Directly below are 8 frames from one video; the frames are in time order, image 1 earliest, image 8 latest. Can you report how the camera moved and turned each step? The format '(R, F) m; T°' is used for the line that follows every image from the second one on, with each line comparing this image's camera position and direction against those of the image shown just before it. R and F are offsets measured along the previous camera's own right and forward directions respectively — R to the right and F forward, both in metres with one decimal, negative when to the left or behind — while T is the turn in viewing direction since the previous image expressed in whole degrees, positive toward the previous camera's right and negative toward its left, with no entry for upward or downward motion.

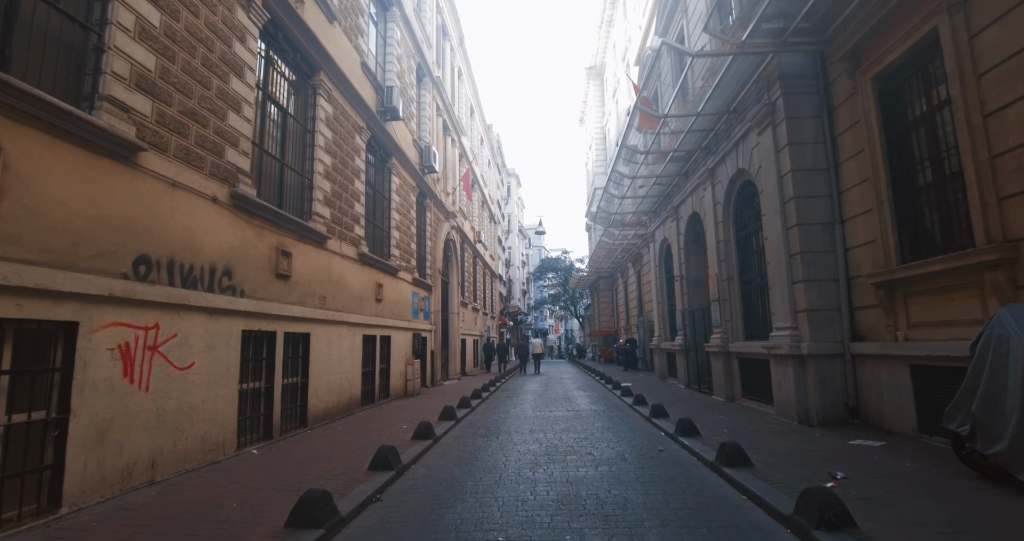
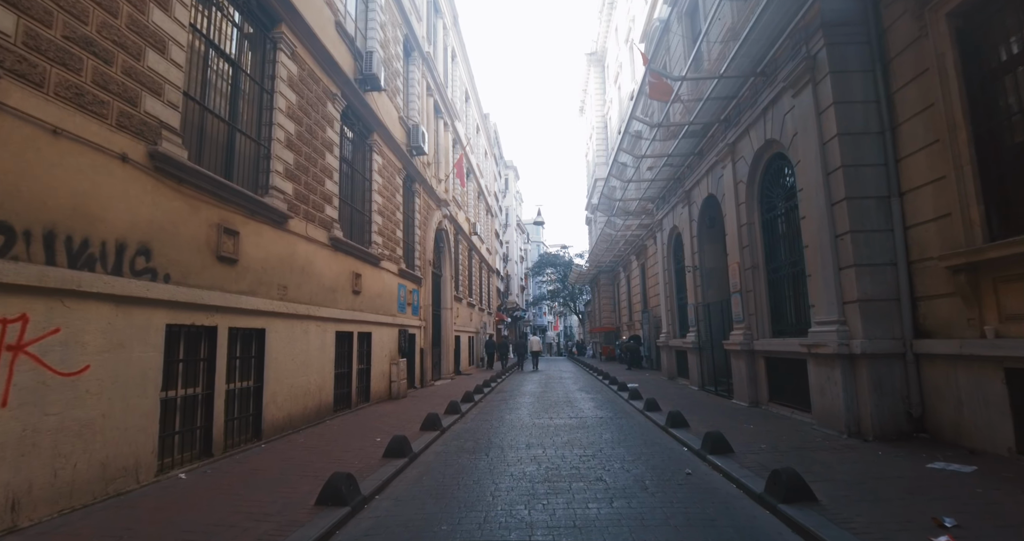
(+0.1, +1.3) m; 0°
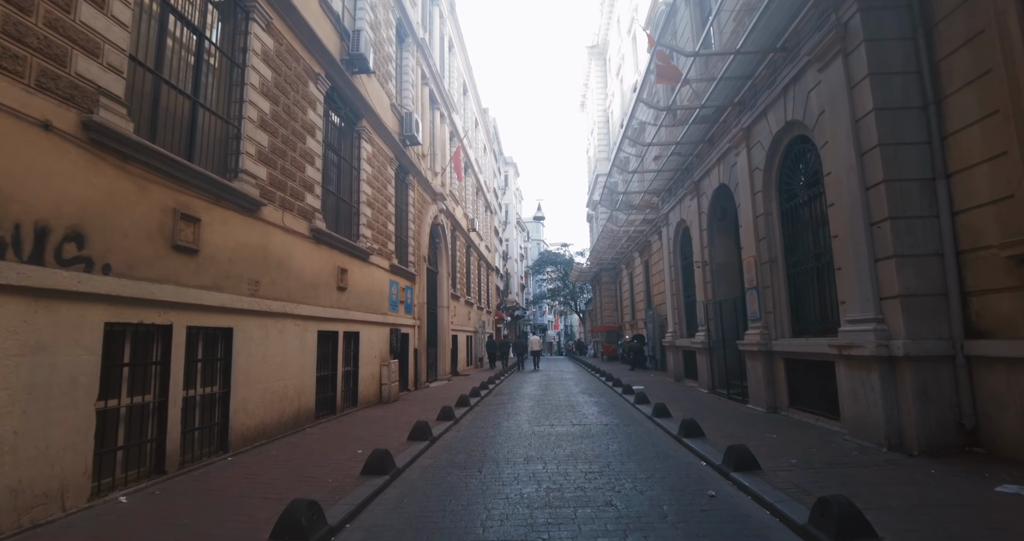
(0.0, +0.7) m; 0°
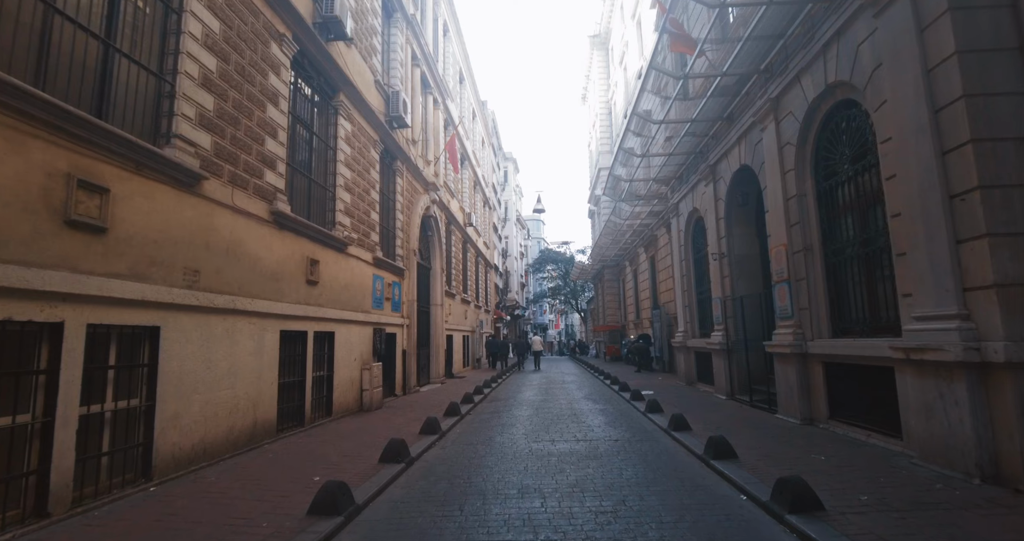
(+0.1, +1.2) m; 0°
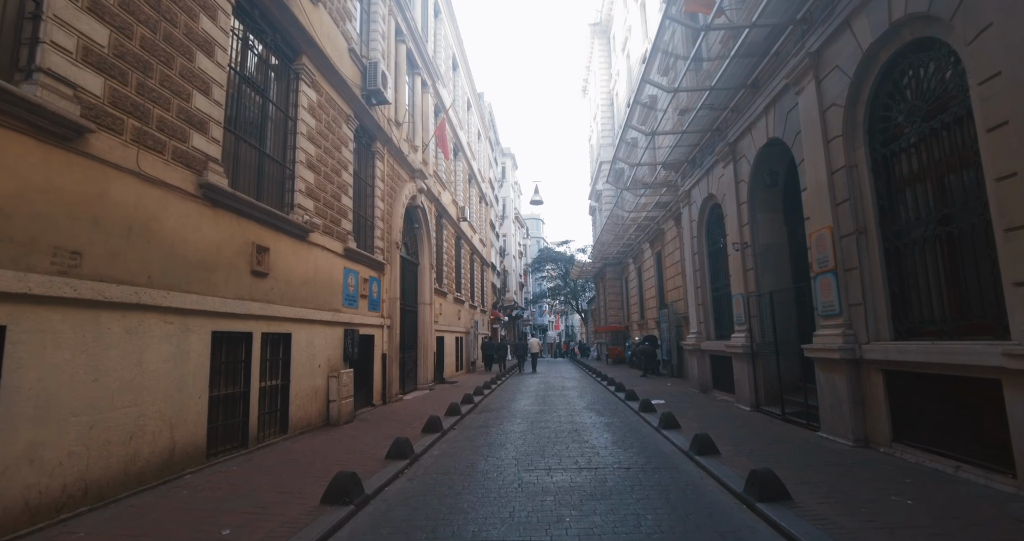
(+0.2, +1.4) m; 0°
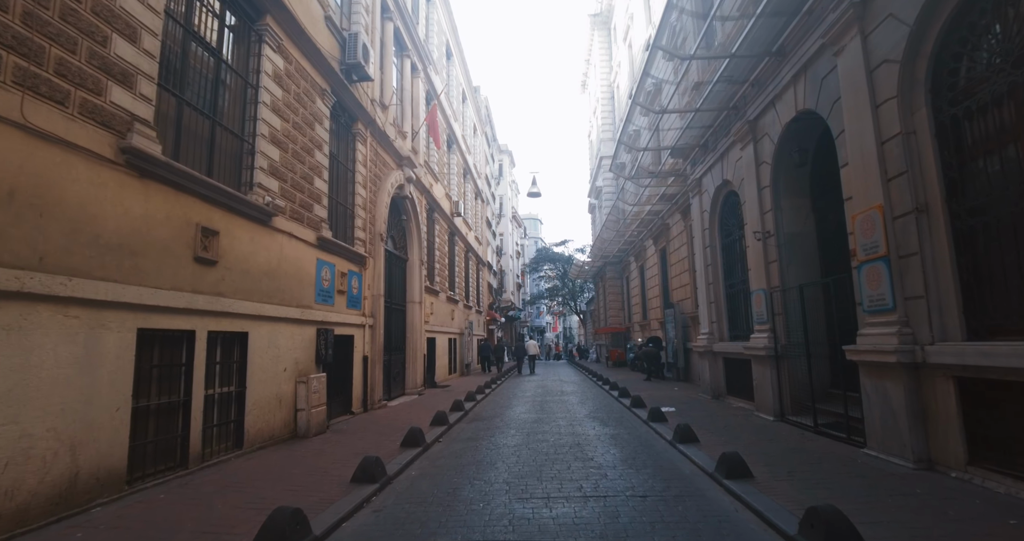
(+0.1, +1.1) m; 0°
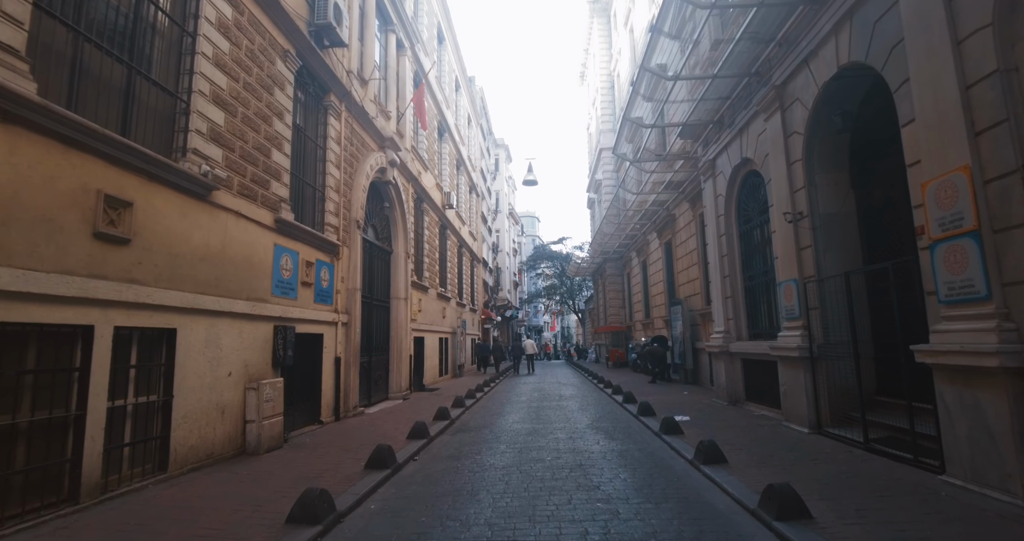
(+0.1, +1.2) m; 0°
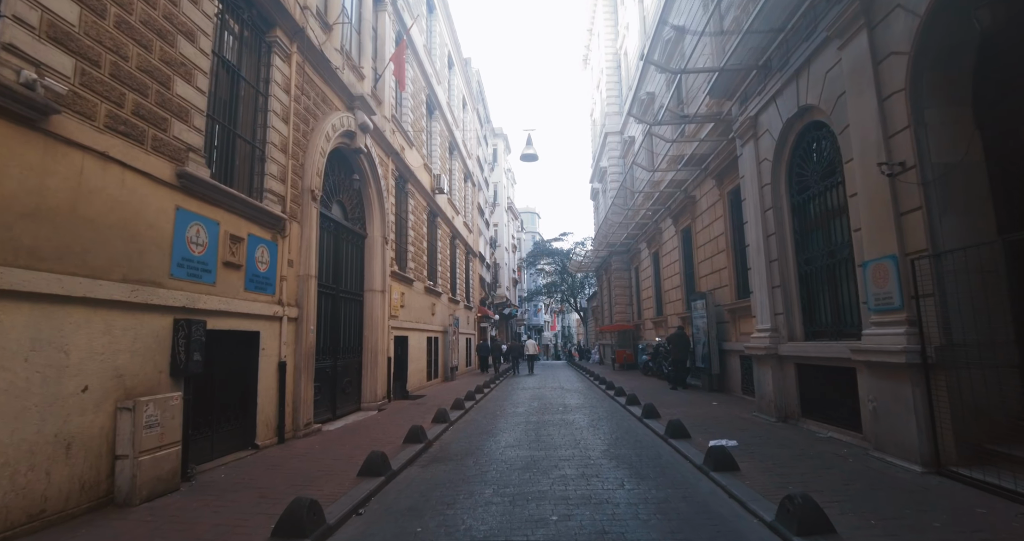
(+0.1, +2.1) m; 0°
